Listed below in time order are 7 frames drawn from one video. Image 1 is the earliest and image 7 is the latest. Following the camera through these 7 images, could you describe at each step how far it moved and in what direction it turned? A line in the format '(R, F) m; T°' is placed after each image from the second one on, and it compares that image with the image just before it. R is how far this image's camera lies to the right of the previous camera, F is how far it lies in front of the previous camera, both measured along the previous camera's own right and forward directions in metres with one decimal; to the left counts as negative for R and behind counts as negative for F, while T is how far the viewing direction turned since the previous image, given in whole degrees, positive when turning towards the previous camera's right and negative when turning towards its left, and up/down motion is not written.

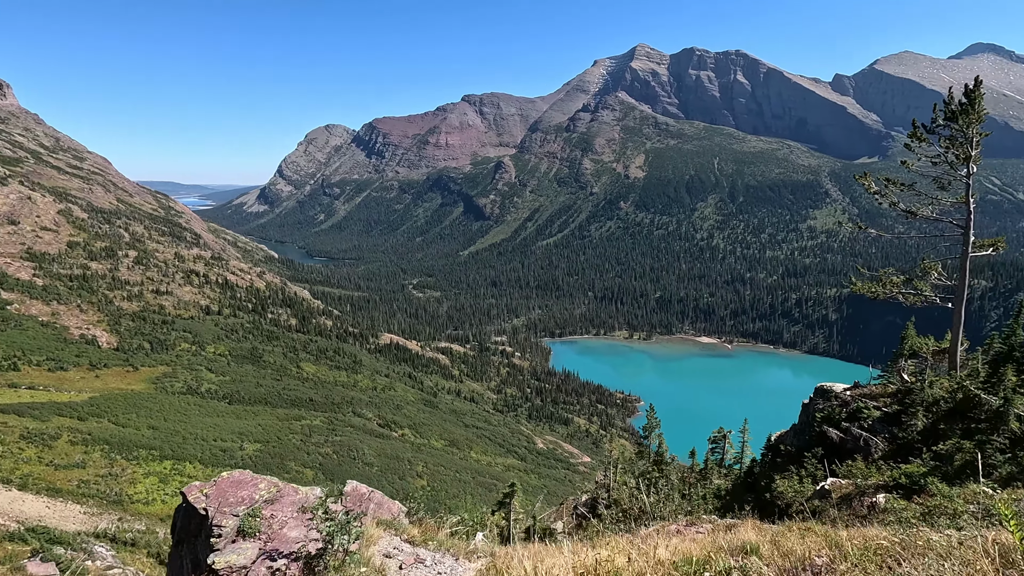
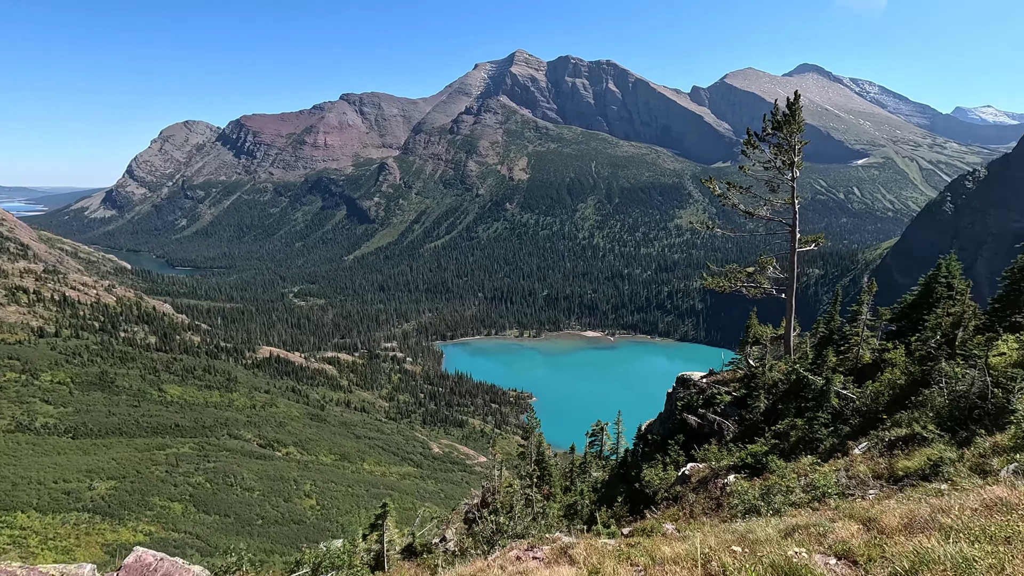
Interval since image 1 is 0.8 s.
(+1.5, +0.9) m; +12°
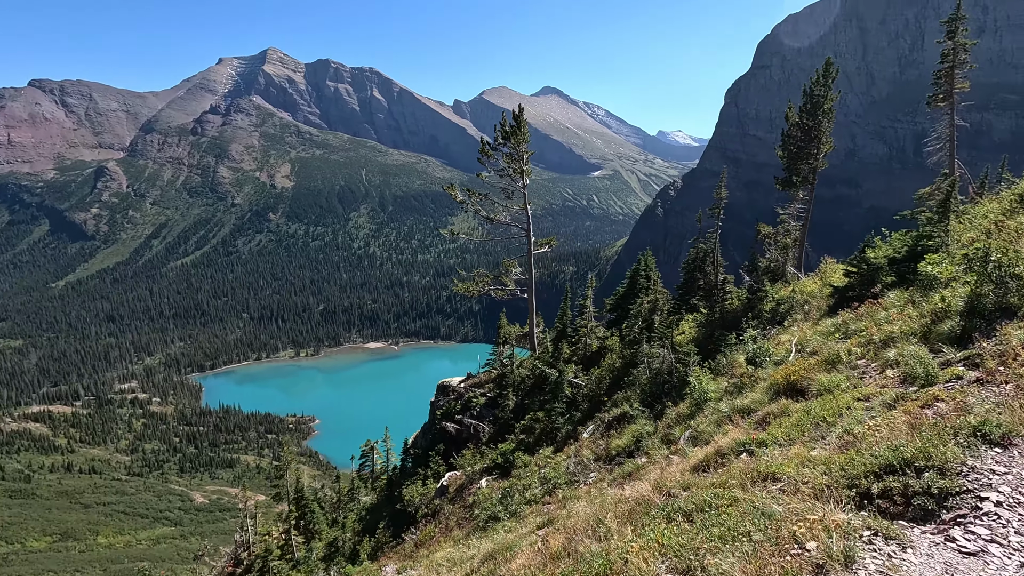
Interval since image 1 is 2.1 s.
(+2.5, +1.3) m; +23°
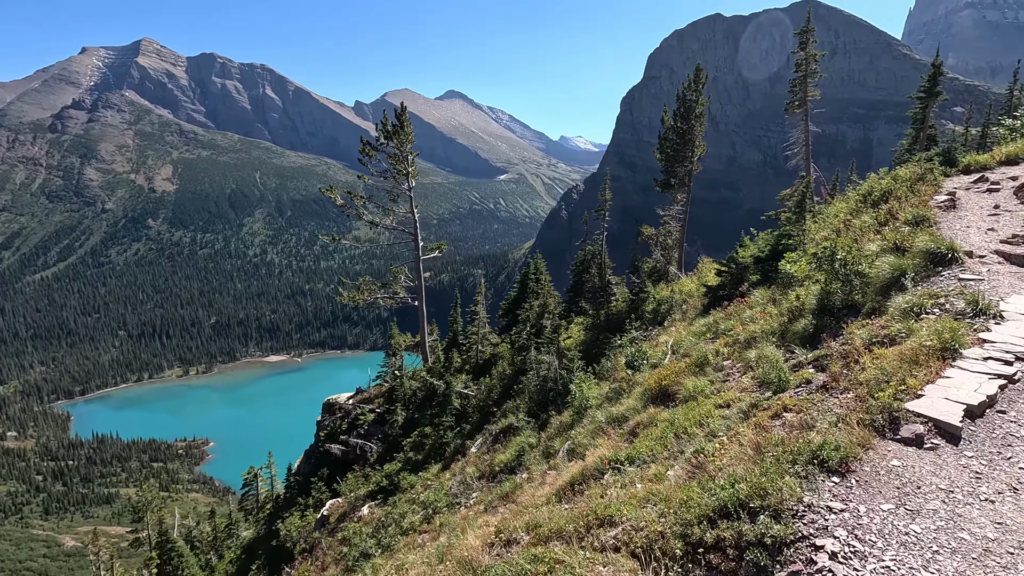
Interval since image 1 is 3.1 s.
(+1.5, +1.3) m; +10°
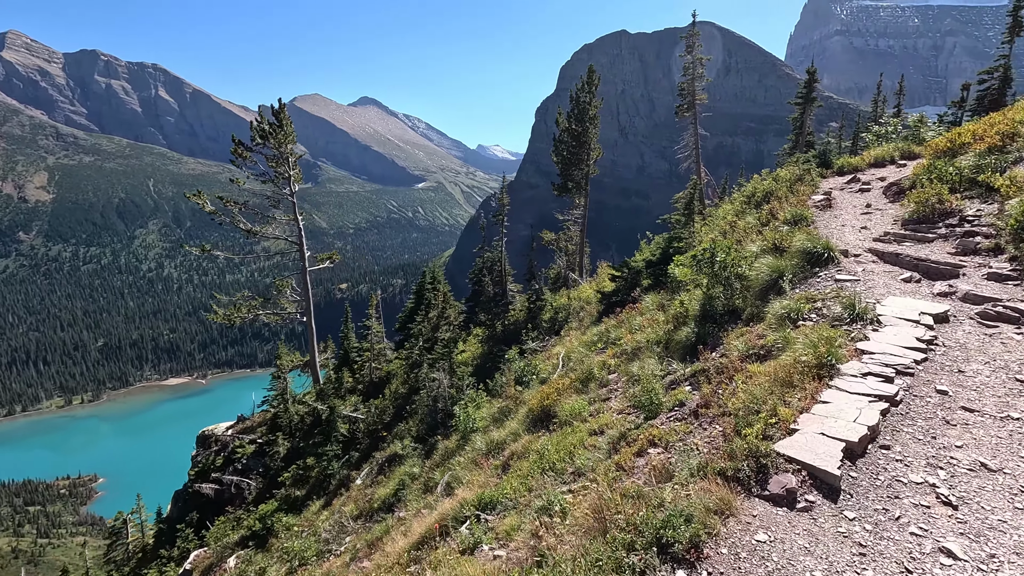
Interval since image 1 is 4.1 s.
(+1.6, +1.8) m; +8°
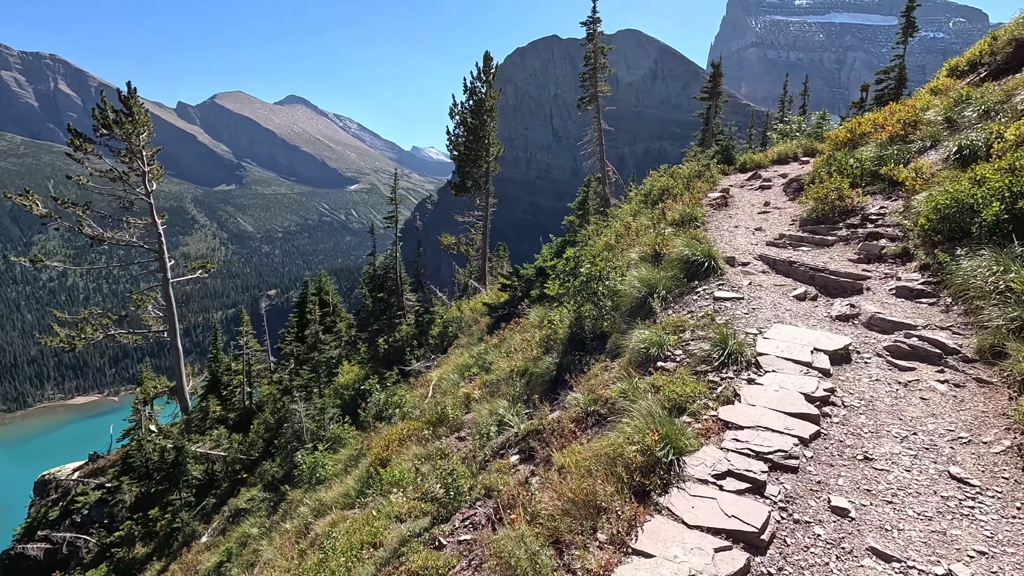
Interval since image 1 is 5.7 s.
(+2.3, +2.7) m; +7°
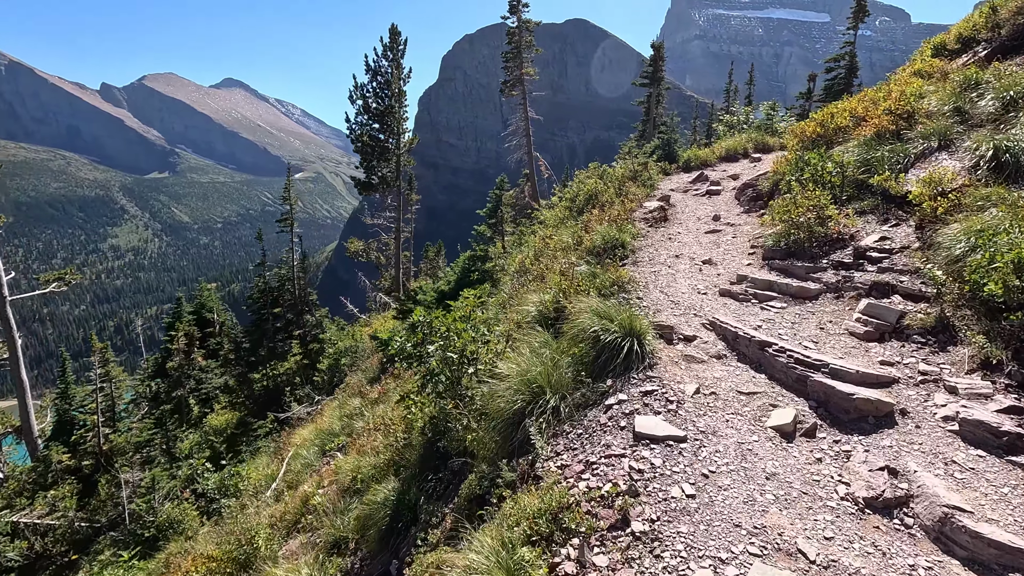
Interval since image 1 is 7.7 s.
(+1.6, +3.7) m; +5°
